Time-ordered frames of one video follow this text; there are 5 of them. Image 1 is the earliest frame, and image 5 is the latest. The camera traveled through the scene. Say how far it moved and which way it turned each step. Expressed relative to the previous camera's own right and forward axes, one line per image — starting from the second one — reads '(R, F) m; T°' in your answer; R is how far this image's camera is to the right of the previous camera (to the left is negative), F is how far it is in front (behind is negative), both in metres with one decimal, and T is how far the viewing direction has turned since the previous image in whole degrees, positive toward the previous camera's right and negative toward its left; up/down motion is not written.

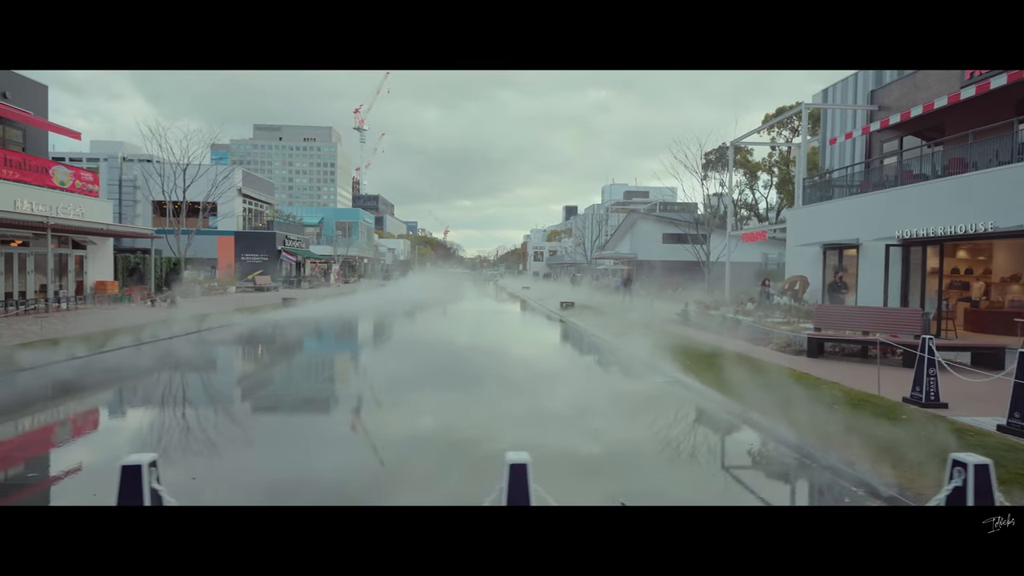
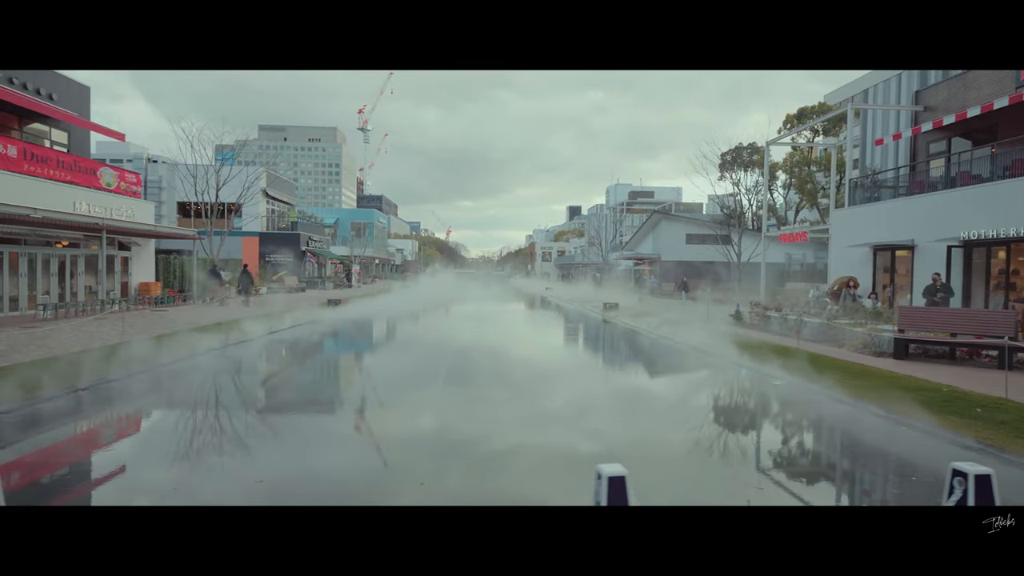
(-0.6, 0.0) m; 0°
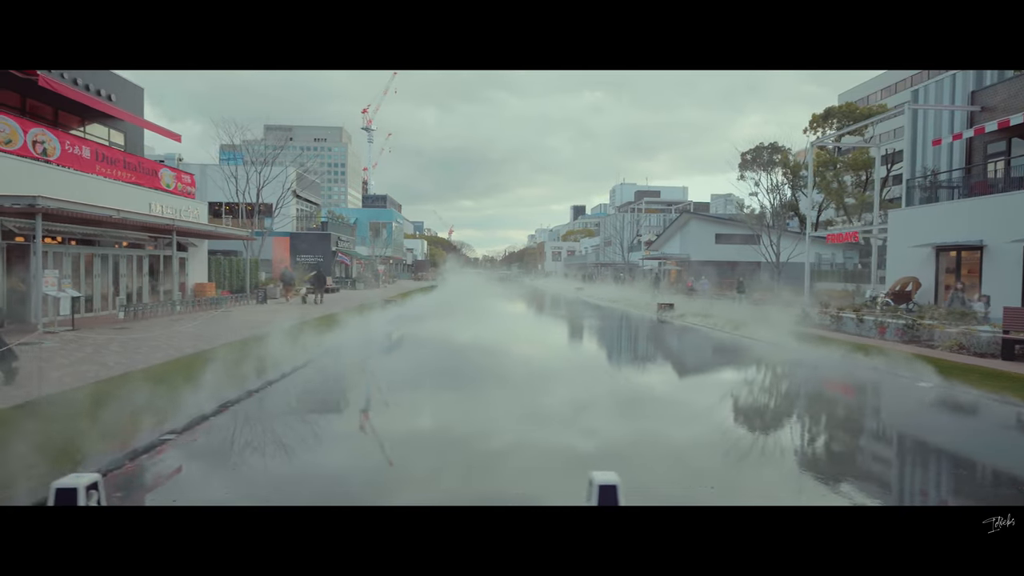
(-0.8, 0.0) m; 0°
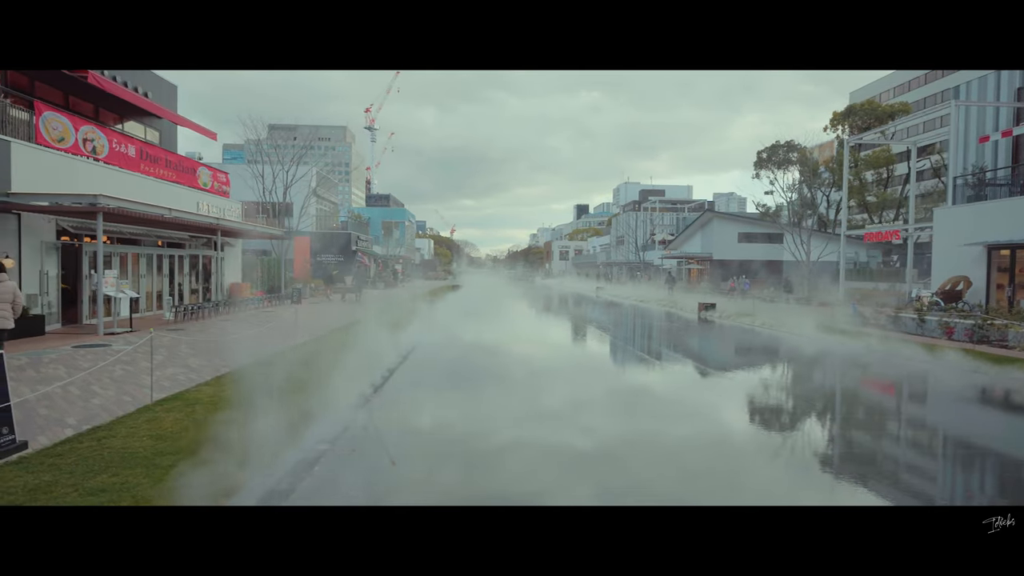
(-0.6, +0.1) m; 0°
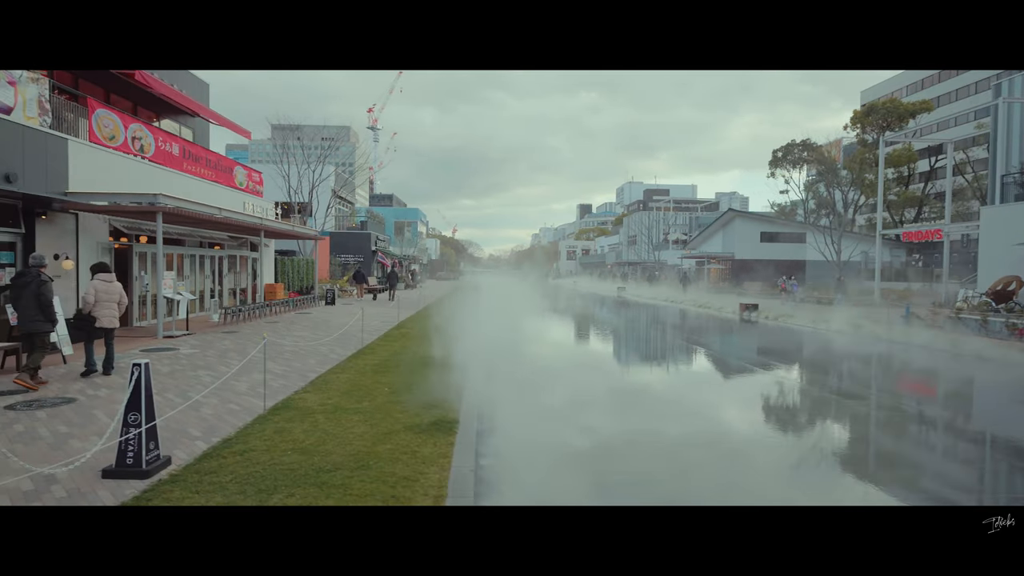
(-0.5, +0.1) m; 0°
